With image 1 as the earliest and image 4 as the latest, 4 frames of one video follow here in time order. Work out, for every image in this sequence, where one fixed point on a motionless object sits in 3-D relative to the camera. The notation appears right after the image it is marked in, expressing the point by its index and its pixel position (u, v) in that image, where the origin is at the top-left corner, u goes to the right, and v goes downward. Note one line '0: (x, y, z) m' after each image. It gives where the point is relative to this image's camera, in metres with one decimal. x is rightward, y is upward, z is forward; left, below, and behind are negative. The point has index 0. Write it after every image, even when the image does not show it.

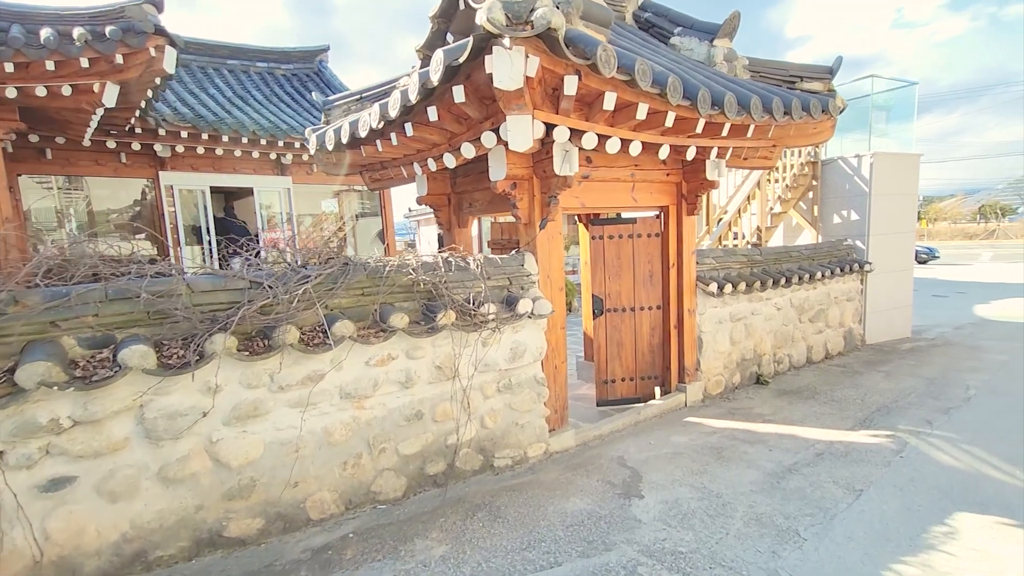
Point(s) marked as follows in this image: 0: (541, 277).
0: (+0.2, +0.1, +3.7) m
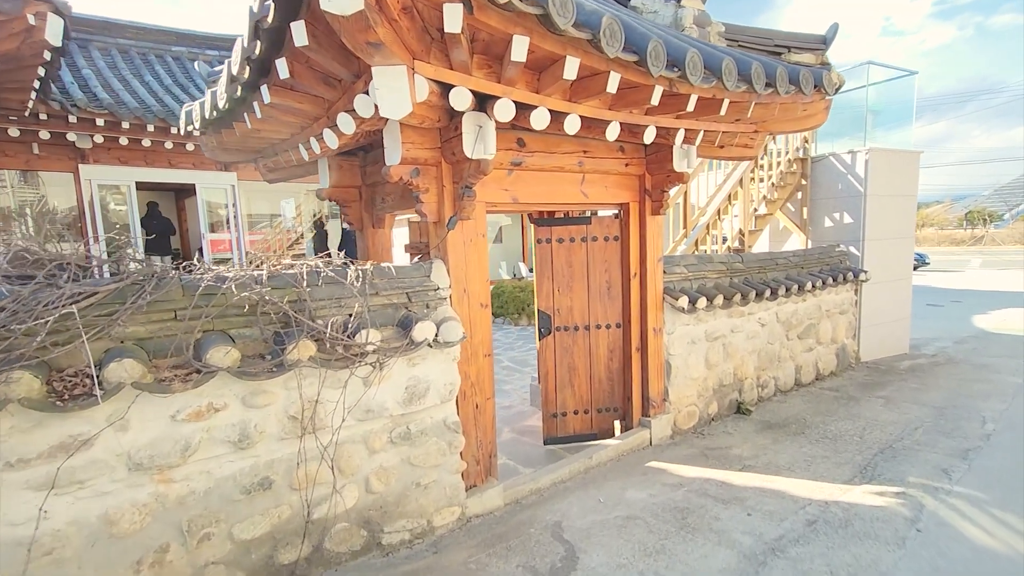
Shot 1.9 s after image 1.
0: (-0.3, 0.0, +2.9) m
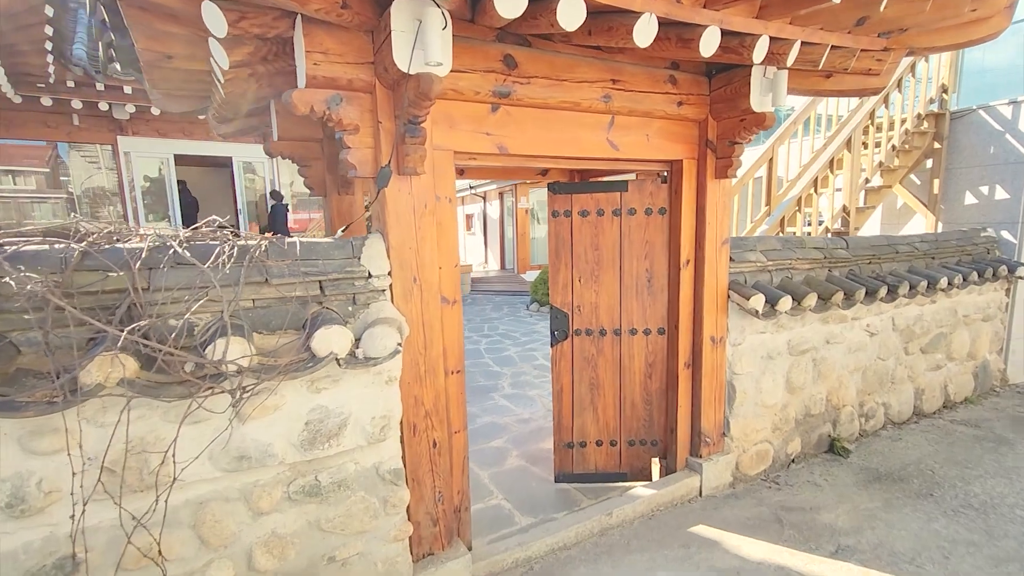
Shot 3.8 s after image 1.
0: (-0.5, 0.0, +2.0) m
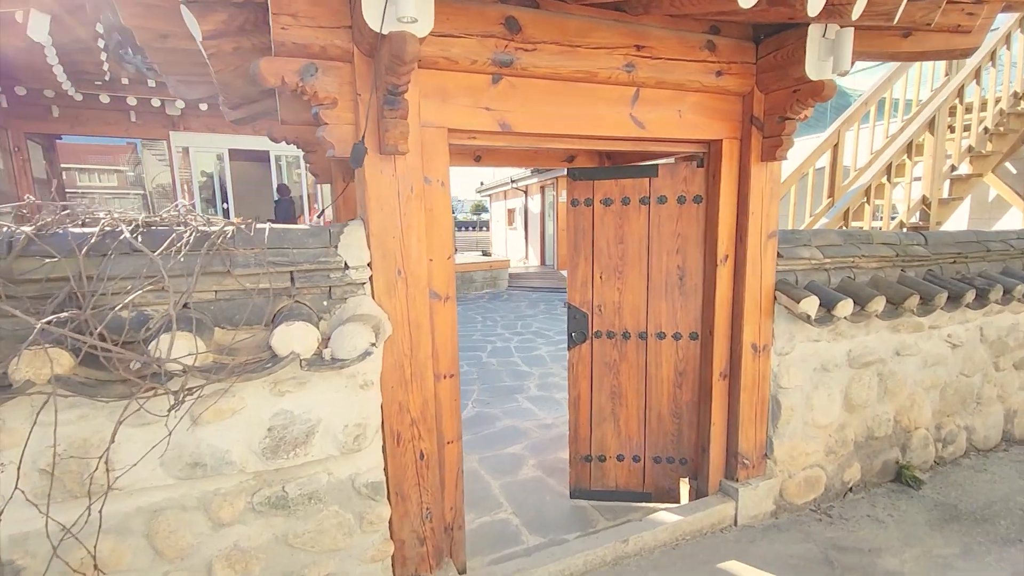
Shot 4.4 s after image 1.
0: (-0.5, +0.1, +1.8) m
